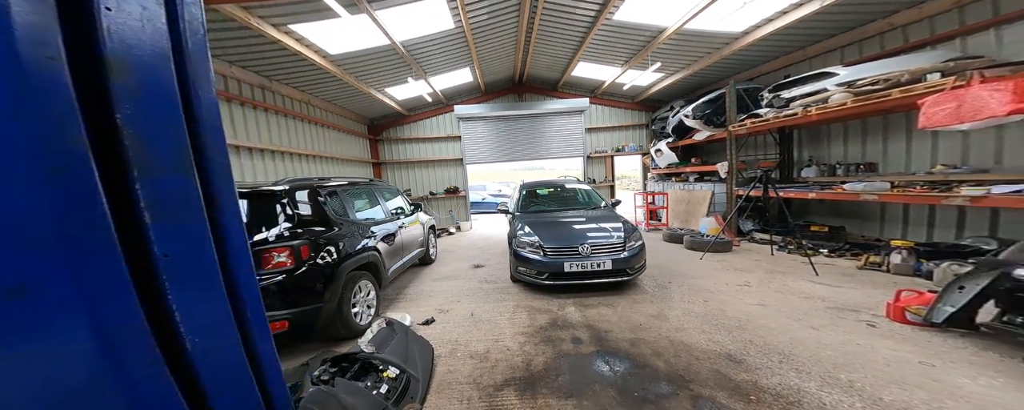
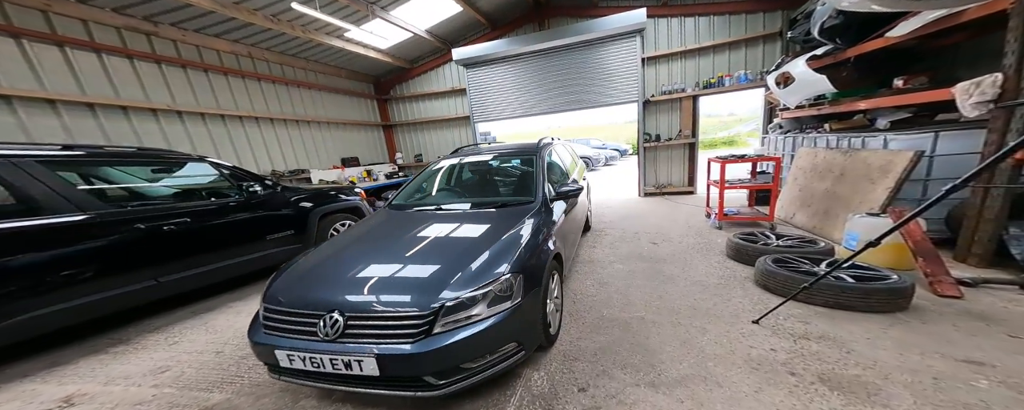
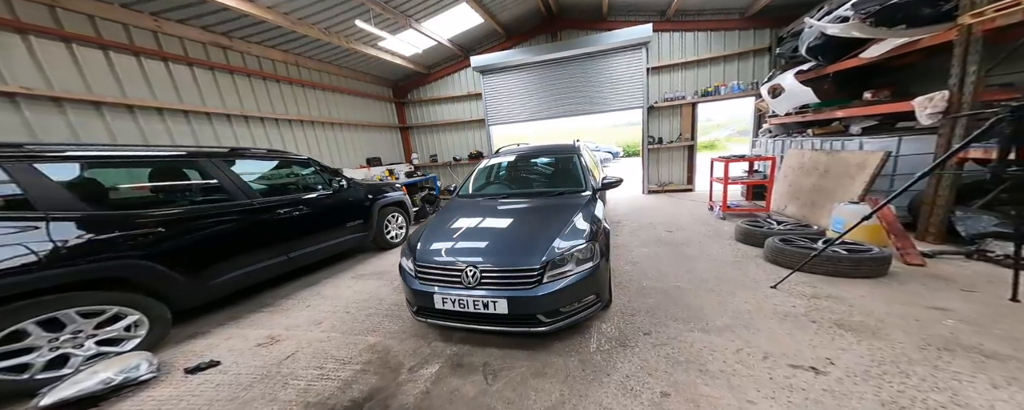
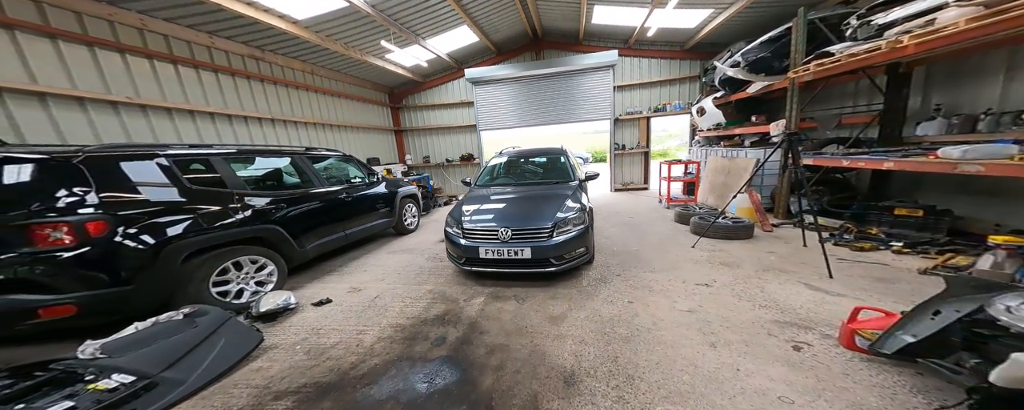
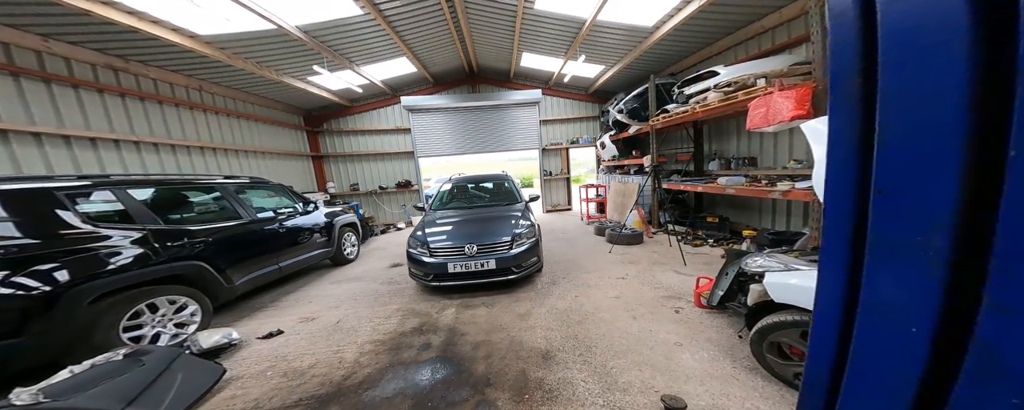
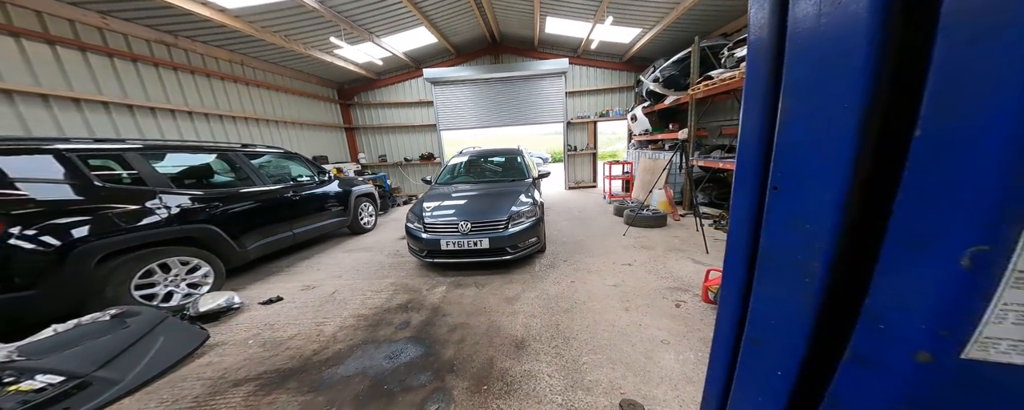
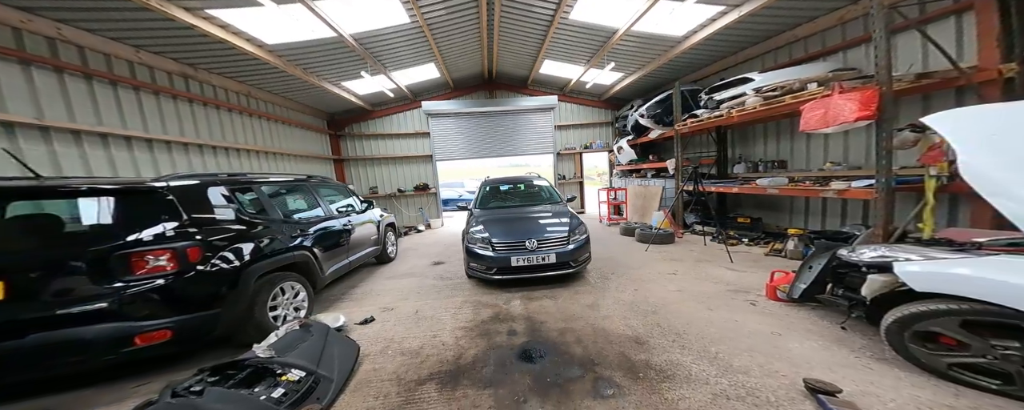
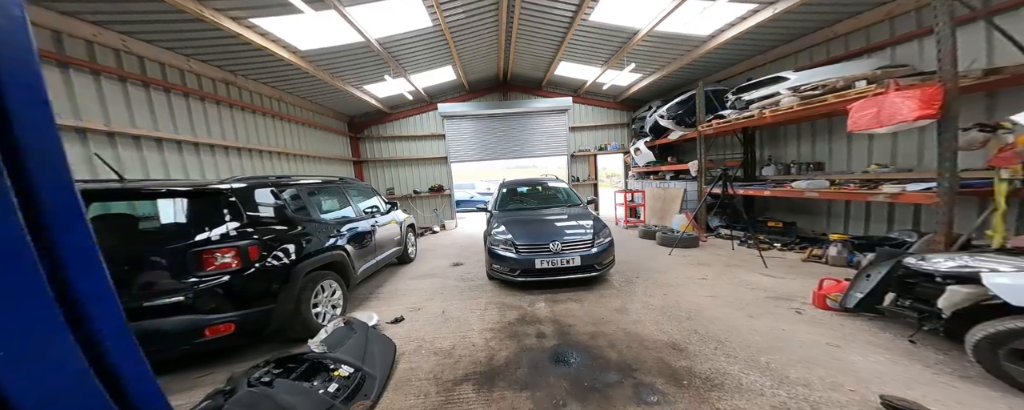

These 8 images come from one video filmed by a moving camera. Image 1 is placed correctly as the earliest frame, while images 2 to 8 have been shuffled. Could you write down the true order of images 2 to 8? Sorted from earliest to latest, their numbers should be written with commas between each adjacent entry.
8, 7, 5, 6, 4, 3, 2
